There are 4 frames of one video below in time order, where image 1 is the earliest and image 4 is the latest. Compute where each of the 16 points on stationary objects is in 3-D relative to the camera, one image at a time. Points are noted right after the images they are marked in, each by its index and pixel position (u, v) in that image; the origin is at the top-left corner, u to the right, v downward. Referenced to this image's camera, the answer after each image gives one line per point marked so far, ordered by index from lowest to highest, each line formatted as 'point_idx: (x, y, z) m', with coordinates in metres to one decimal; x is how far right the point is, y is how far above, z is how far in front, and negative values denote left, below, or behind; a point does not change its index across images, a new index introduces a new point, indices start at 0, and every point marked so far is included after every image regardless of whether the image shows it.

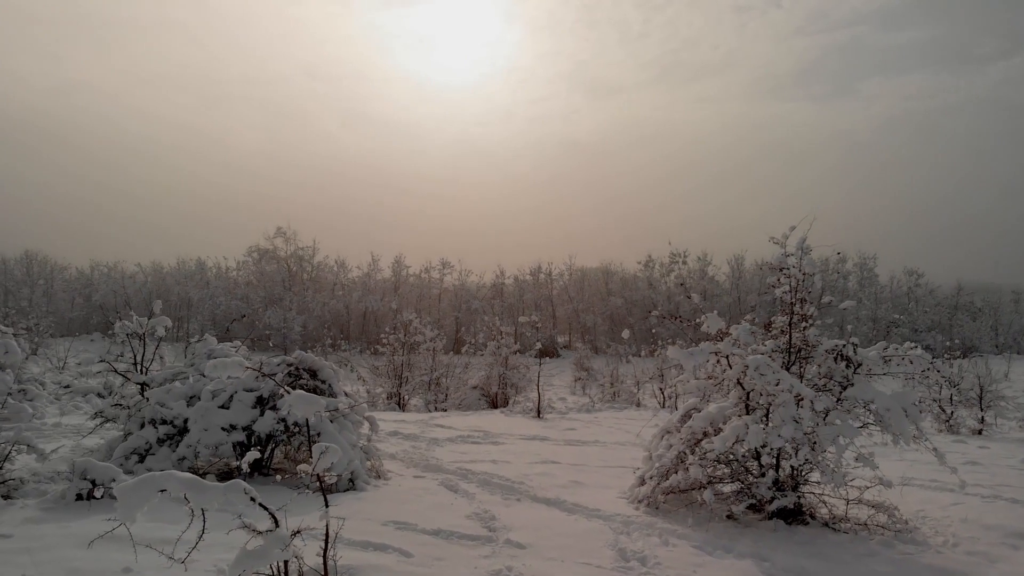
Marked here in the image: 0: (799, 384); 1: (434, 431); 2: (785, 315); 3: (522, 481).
0: (+3.5, -1.2, +5.9) m
1: (-1.8, -3.2, +10.9) m
2: (+3.9, -0.4, +7.0) m
3: (+0.1, -2.8, +7.1) m
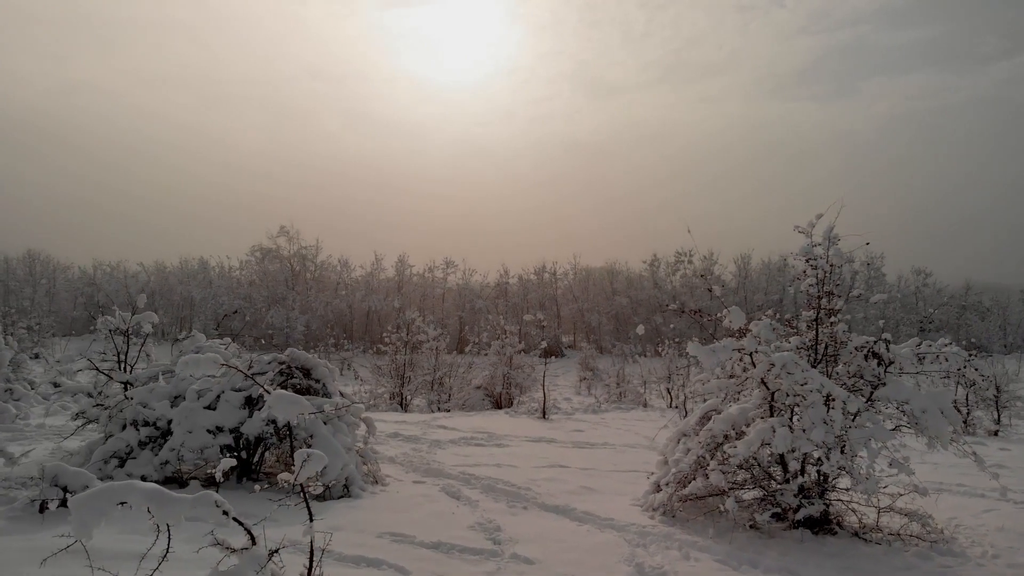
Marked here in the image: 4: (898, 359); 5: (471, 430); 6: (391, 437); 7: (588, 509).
0: (+3.6, -1.1, +5.5) m
1: (-1.6, -3.1, +10.5) m
2: (+4.0, -0.3, +6.6) m
3: (+0.2, -2.7, +6.7) m
4: (+4.9, -0.9, +6.2) m
5: (-1.0, -3.3, +11.4) m
6: (-2.3, -2.9, +9.3) m
7: (+1.0, -2.8, +6.1) m
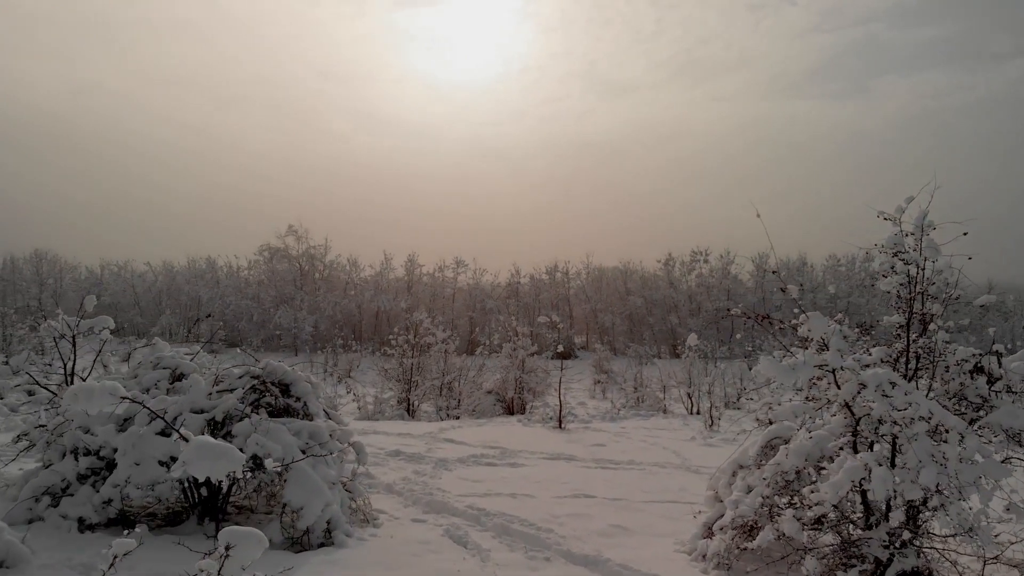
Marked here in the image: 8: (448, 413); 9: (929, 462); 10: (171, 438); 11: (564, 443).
0: (+3.8, -1.1, +4.3) m
1: (-1.3, -3.1, +9.4) m
2: (+4.2, -0.3, +5.3) m
3: (+0.4, -2.7, +5.6) m
4: (+5.1, -0.9, +5.0) m
5: (-0.6, -3.3, +10.3) m
6: (-2.1, -2.8, +8.2) m
7: (+1.1, -2.8, +4.9) m
8: (-2.6, -5.1, +19.8) m
9: (+3.6, -1.5, +4.2) m
10: (-3.3, -1.5, +4.8) m
11: (+1.2, -3.7, +11.5) m
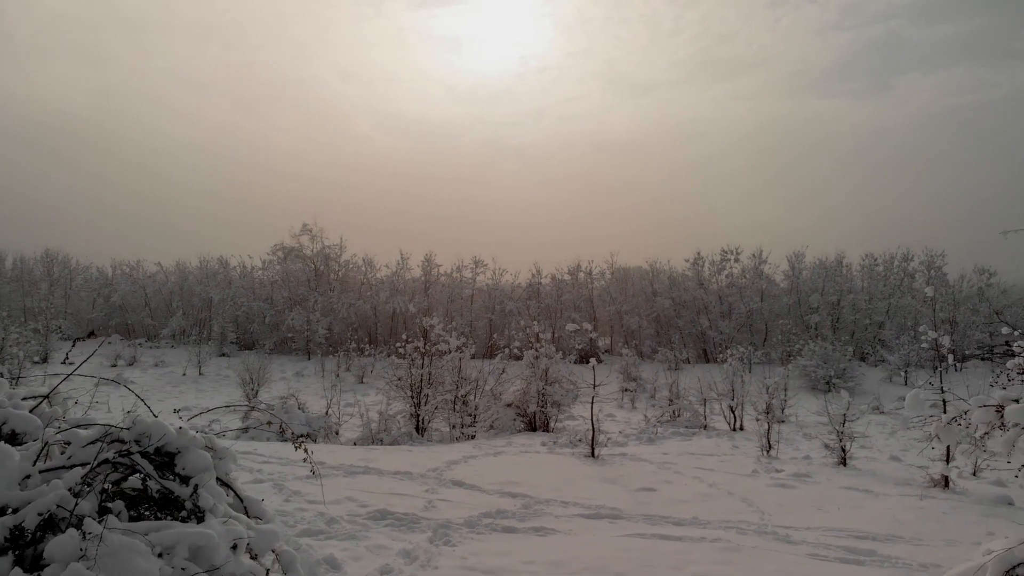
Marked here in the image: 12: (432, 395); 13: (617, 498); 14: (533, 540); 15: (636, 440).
0: (+3.9, -1.1, +1.9) m
1: (-1.0, -3.2, +7.2) m
2: (+4.4, -0.3, +2.9) m
3: (+0.6, -2.8, +3.3) m
4: (+5.3, -0.9, +2.6) m
5: (-0.2, -3.4, +8.1) m
6: (-1.7, -2.9, +6.1) m
7: (+1.3, -2.8, +2.7) m
8: (-1.8, -5.1, +17.6) m
9: (+3.7, -1.5, +1.8) m
10: (-3.1, -1.5, +2.7) m
11: (+1.7, -3.7, +9.2) m
12: (-2.9, -3.9, +17.9) m
13: (+1.8, -3.6, +8.2) m
14: (+0.3, -3.1, +6.0) m
15: (+4.2, -5.1, +16.2) m
